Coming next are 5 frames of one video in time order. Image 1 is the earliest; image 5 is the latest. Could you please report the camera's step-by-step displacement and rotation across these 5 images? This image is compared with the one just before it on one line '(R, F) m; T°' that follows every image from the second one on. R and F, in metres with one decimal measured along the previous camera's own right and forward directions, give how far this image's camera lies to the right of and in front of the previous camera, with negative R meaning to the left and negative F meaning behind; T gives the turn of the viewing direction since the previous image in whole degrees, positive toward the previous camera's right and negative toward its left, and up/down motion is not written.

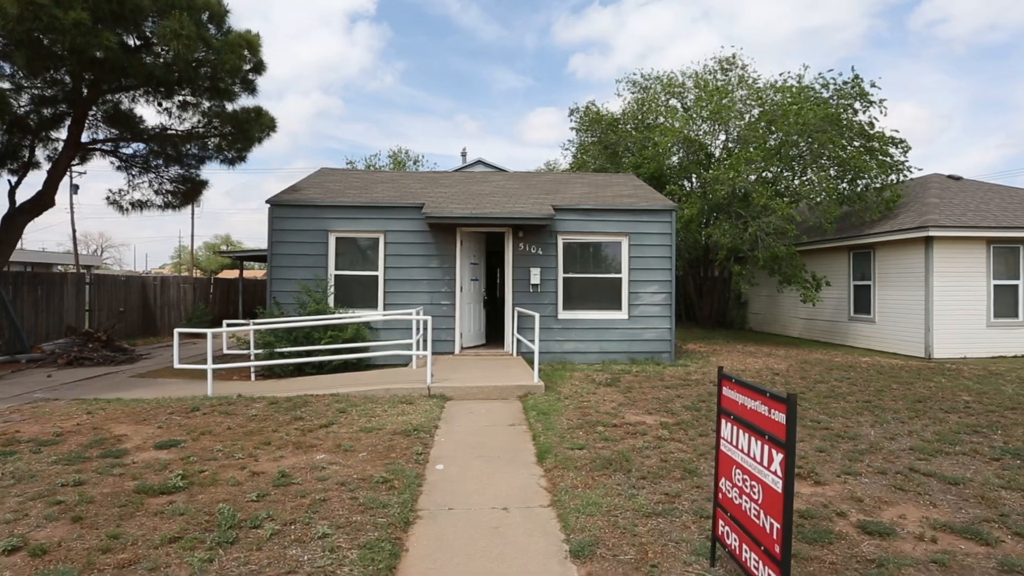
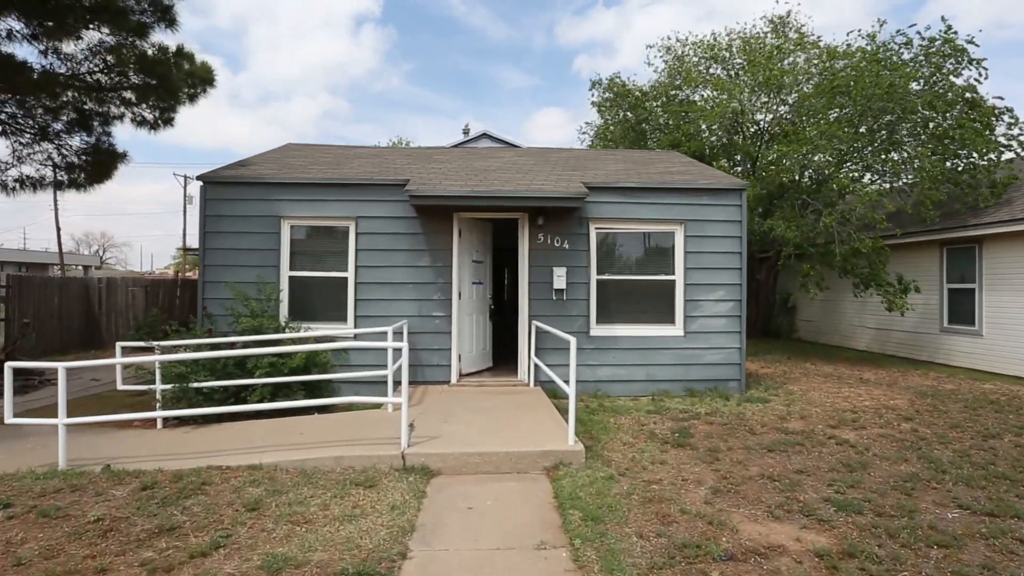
(-0.1, +2.4) m; -1°
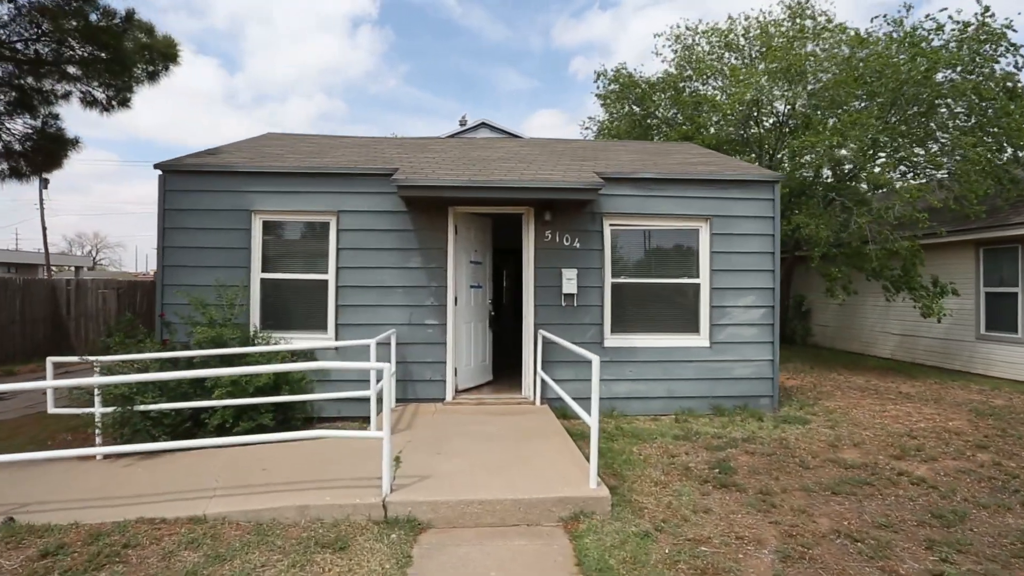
(-0.1, +0.8) m; 0°
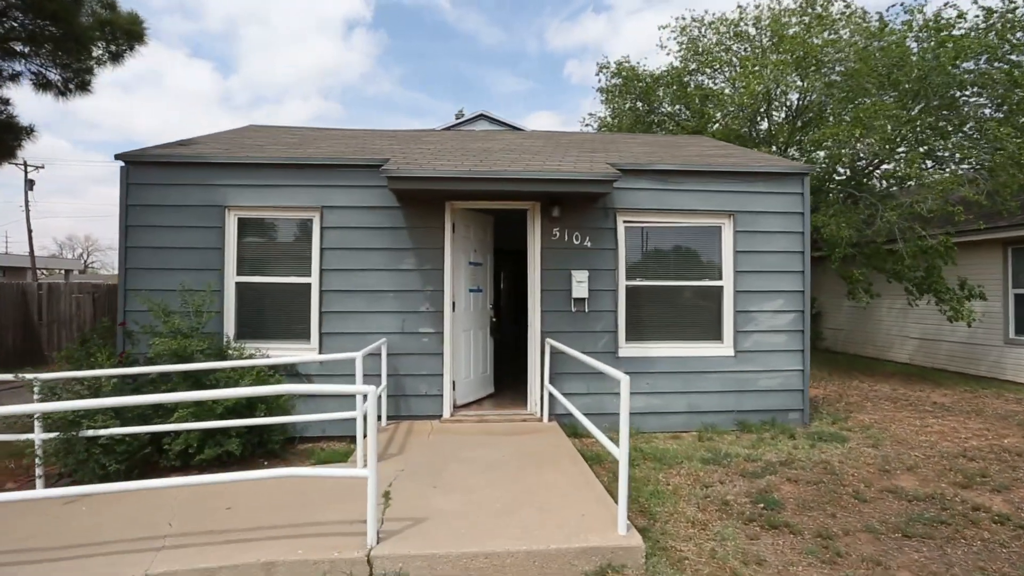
(-0.1, +0.6) m; 0°
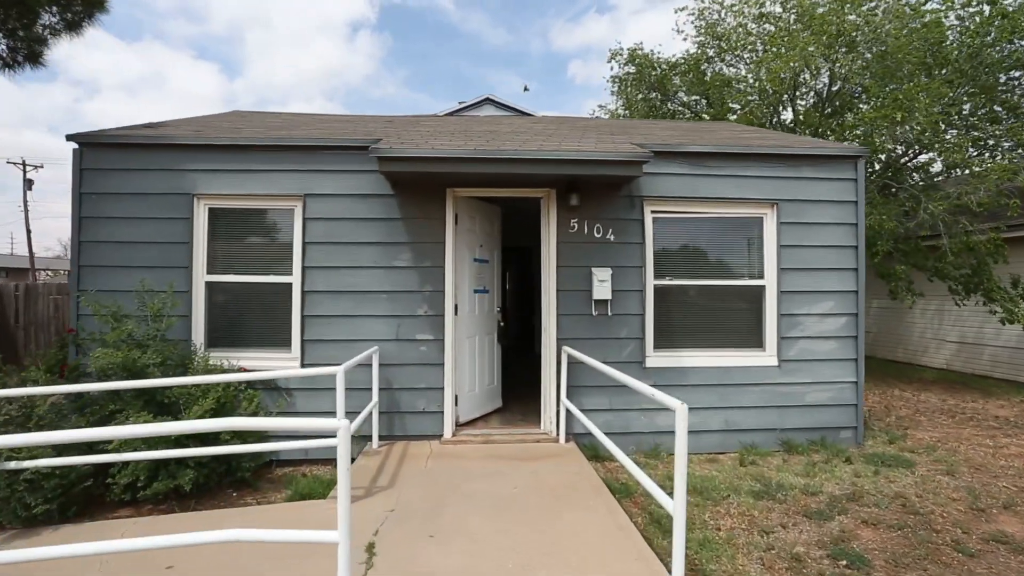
(-0.1, +0.7) m; 0°
